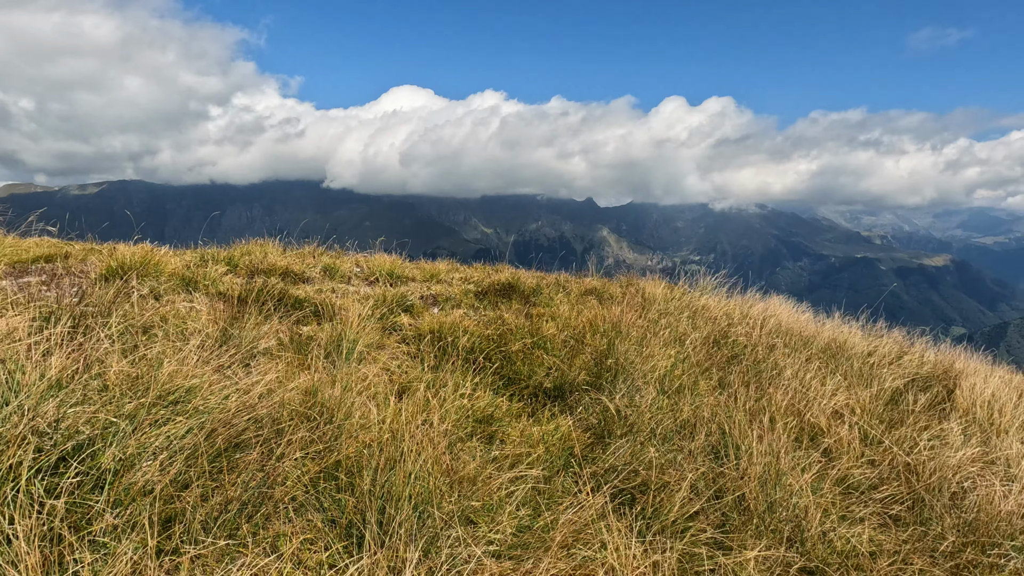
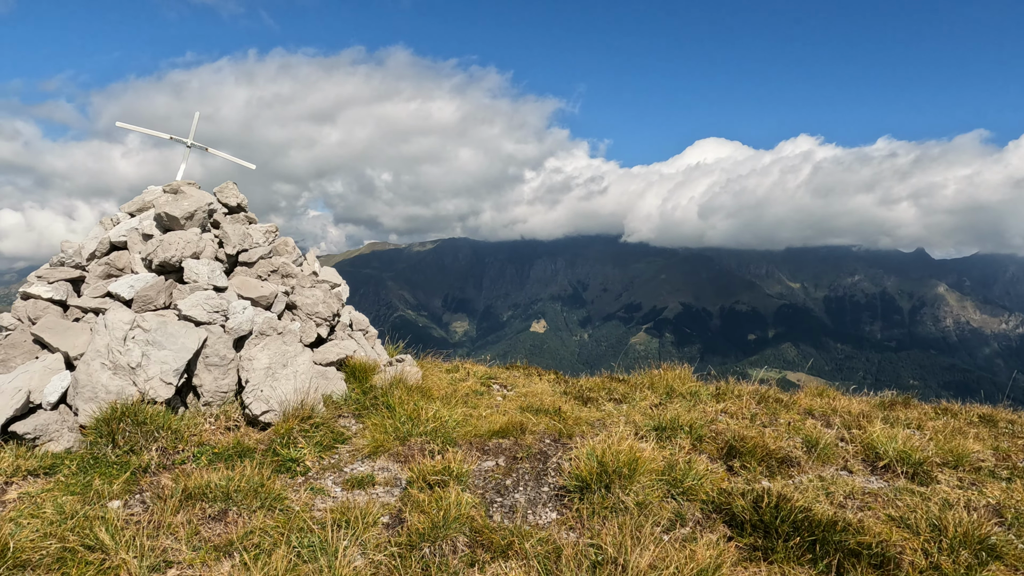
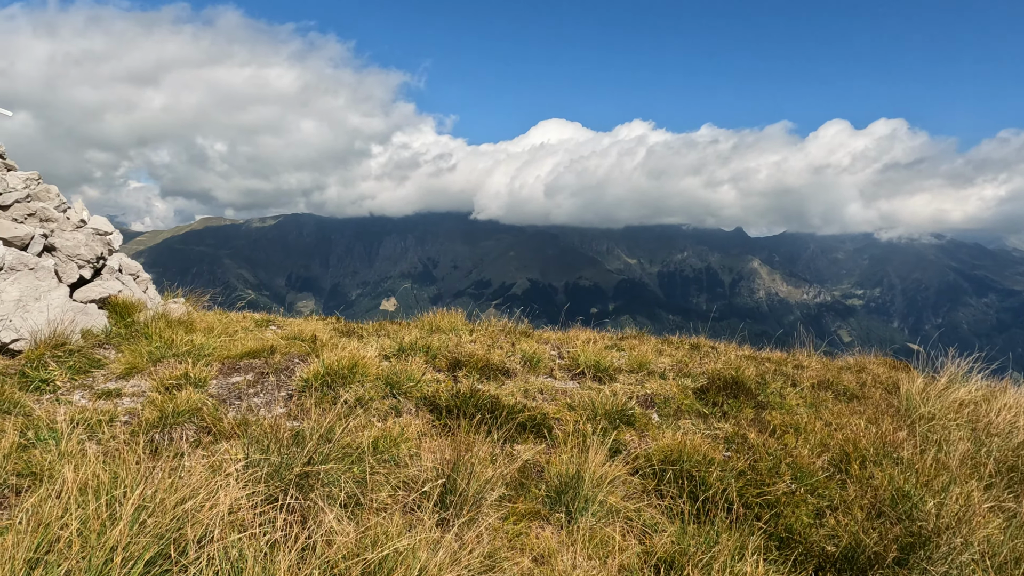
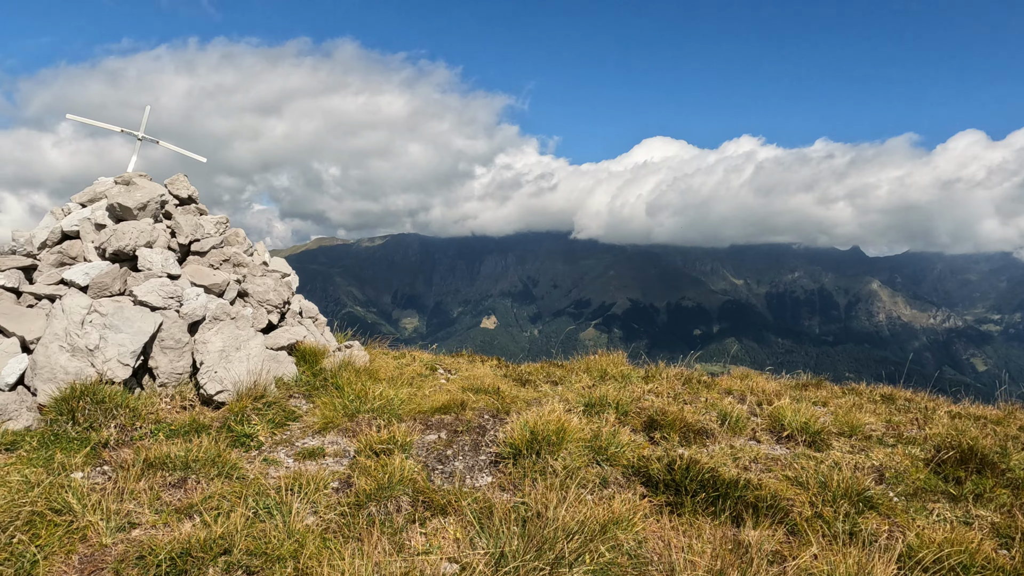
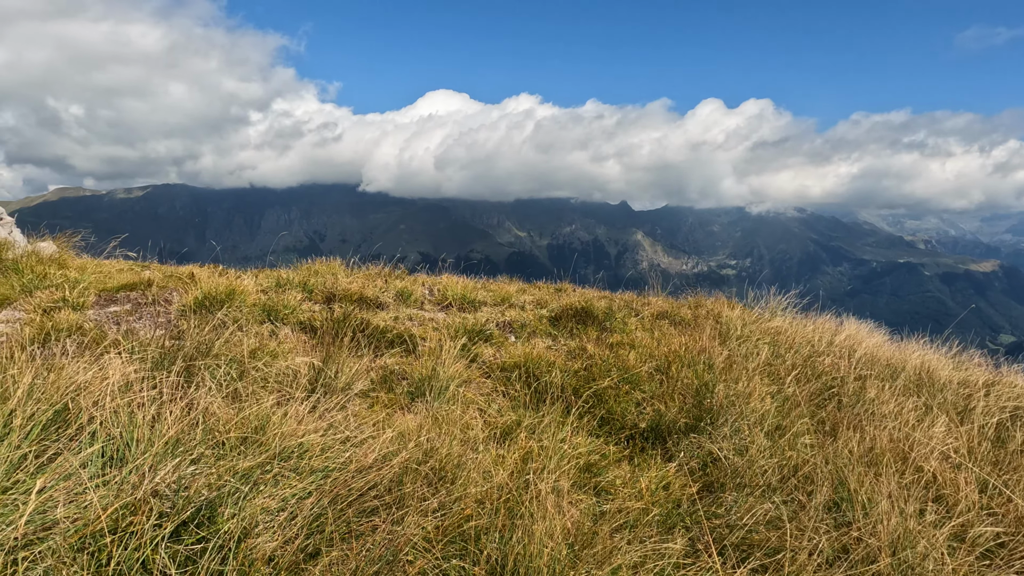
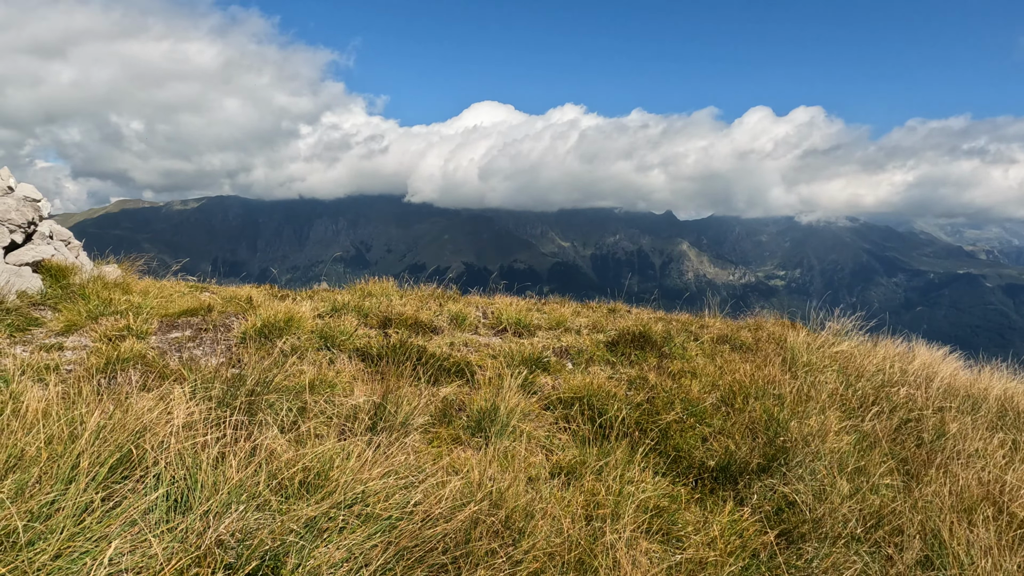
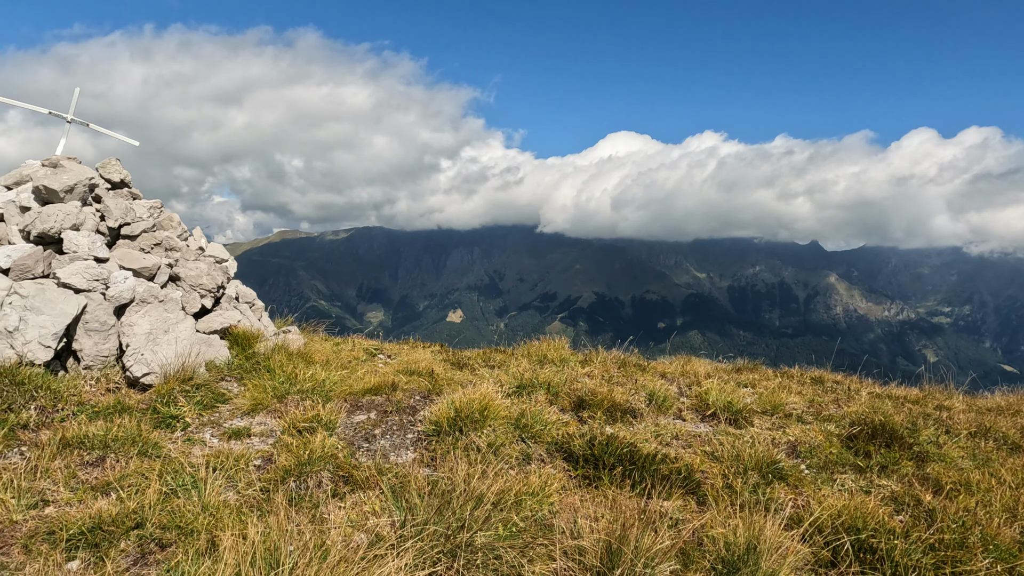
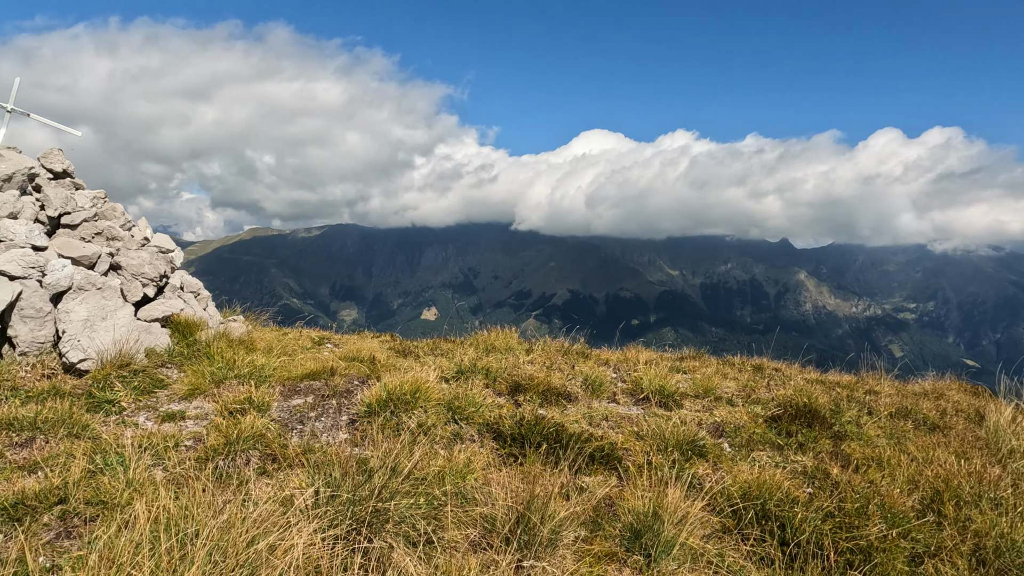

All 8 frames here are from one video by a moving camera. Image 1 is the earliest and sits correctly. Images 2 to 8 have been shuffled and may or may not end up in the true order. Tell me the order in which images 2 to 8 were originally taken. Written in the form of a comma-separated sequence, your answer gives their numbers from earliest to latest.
5, 6, 3, 8, 7, 4, 2
